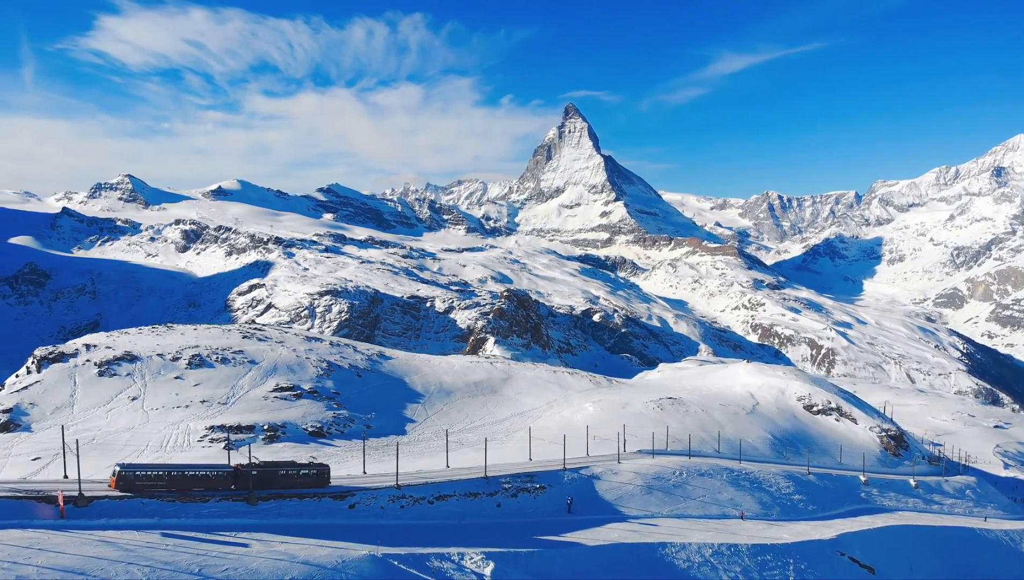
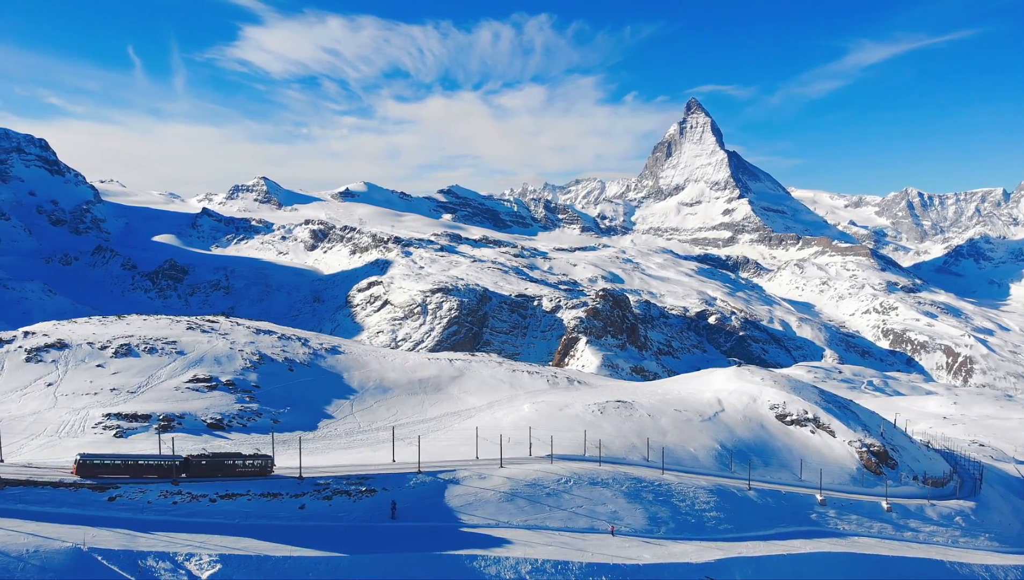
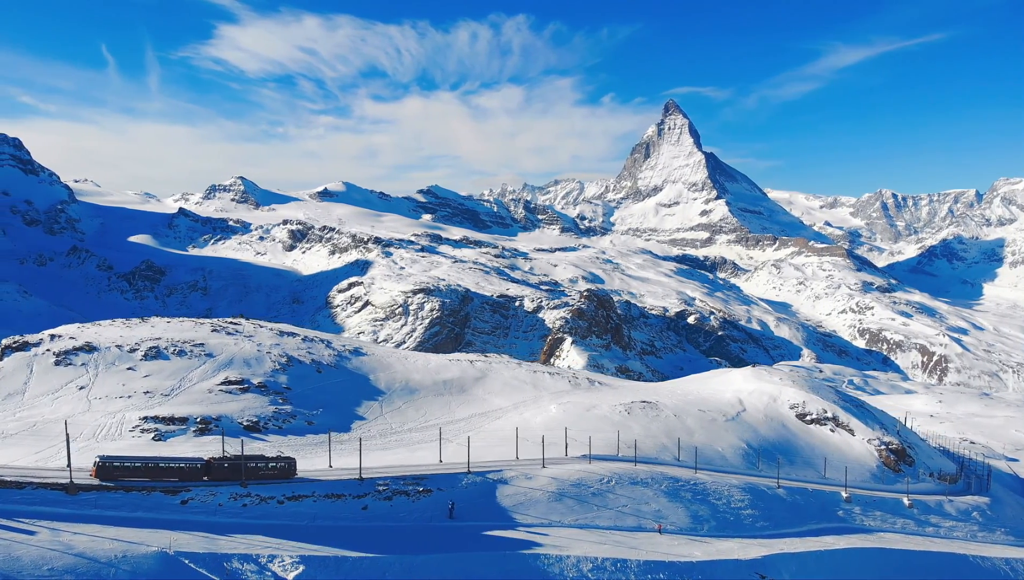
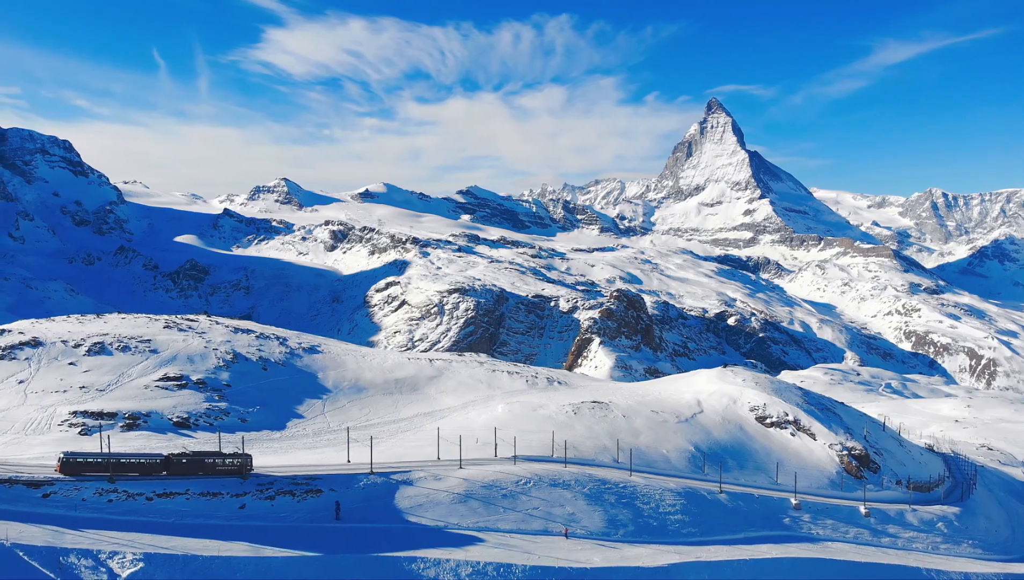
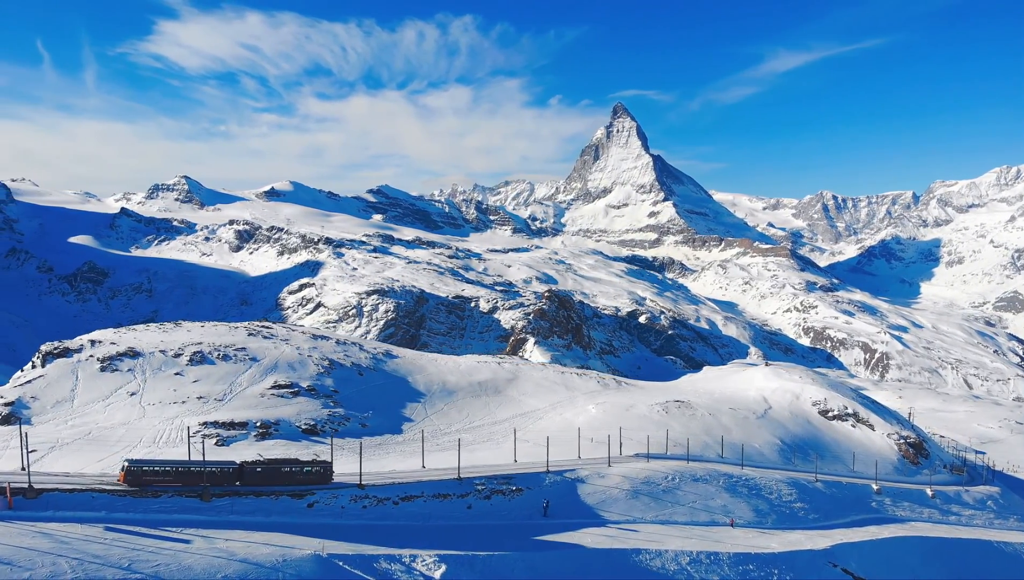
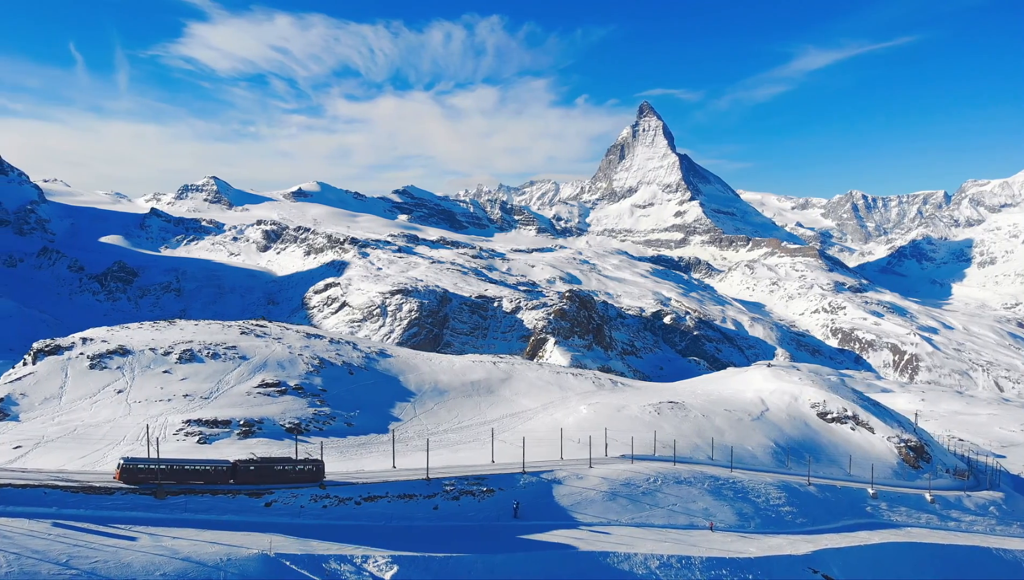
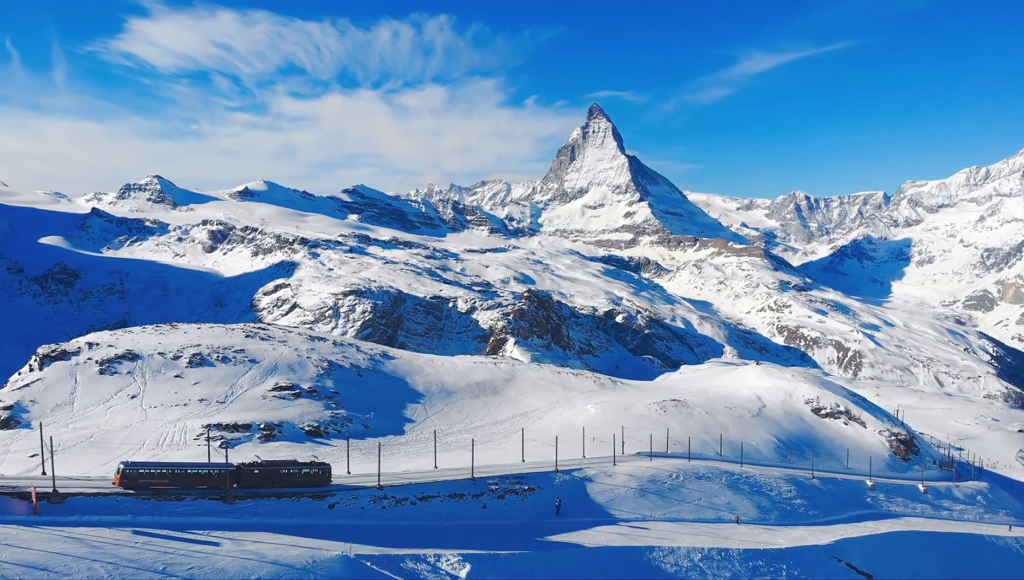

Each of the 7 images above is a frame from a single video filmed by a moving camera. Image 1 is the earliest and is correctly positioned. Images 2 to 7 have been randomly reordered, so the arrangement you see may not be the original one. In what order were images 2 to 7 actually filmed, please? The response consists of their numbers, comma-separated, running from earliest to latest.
7, 5, 6, 3, 2, 4
